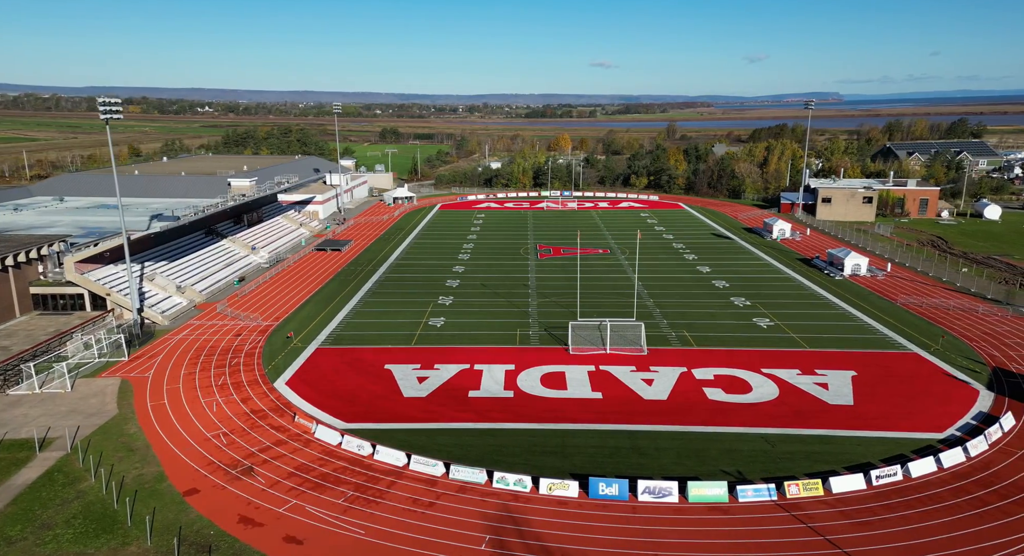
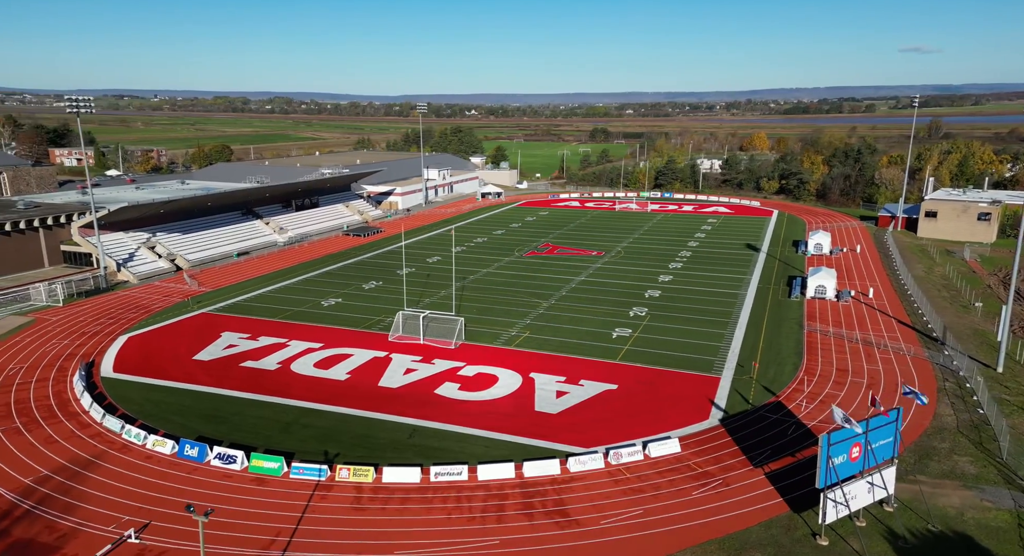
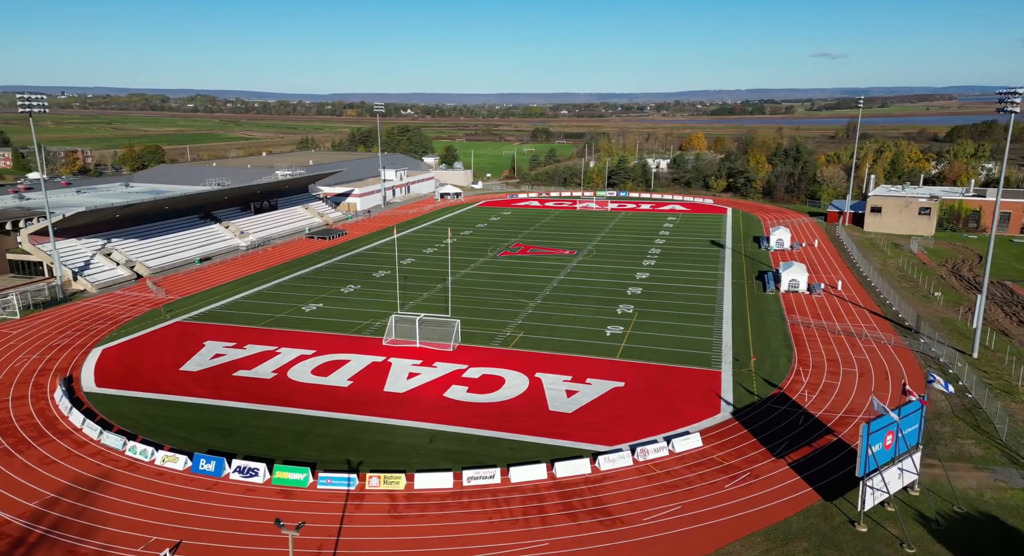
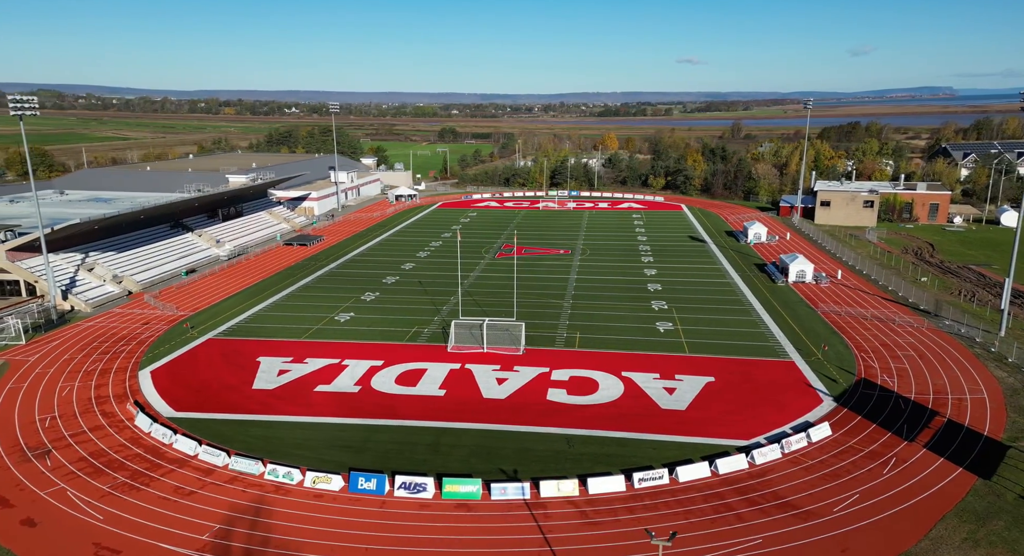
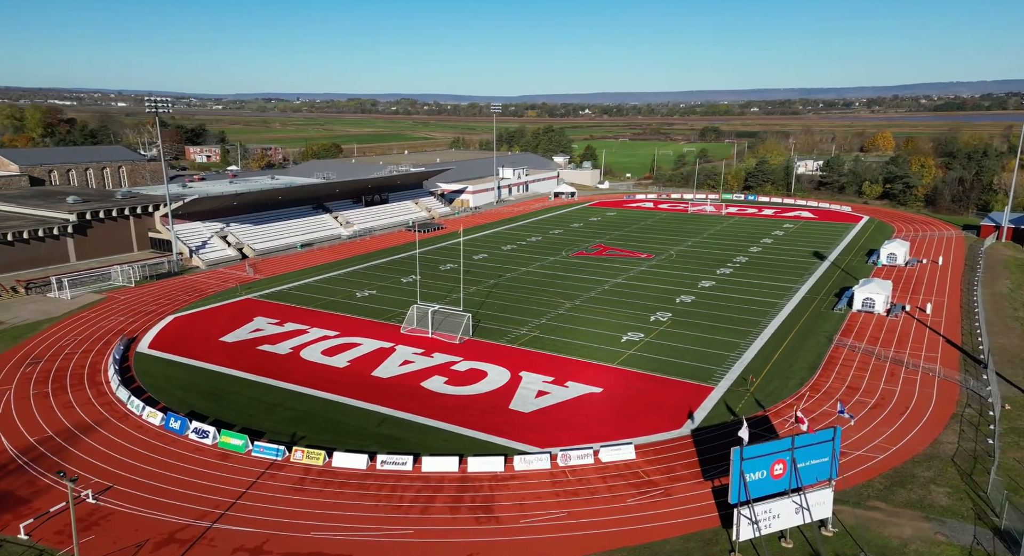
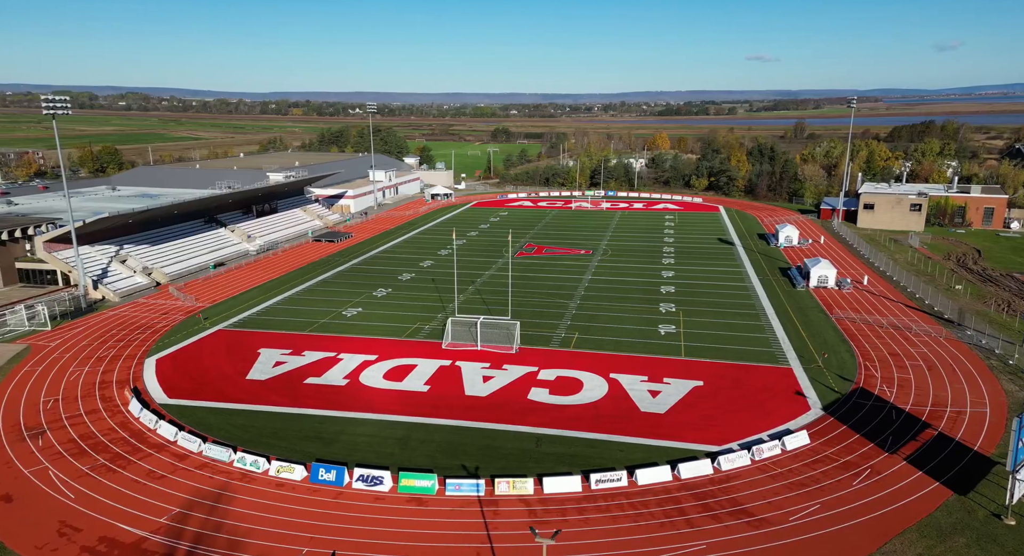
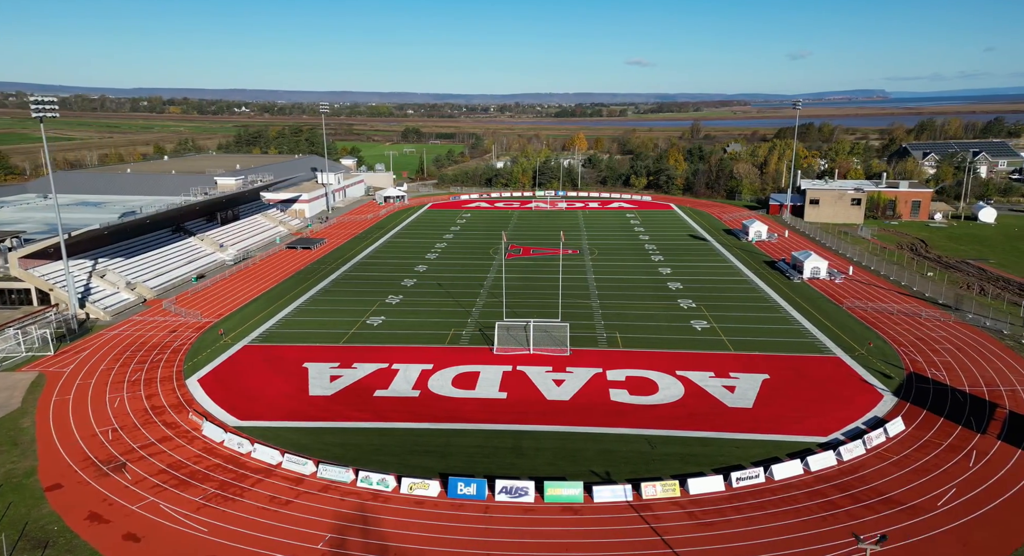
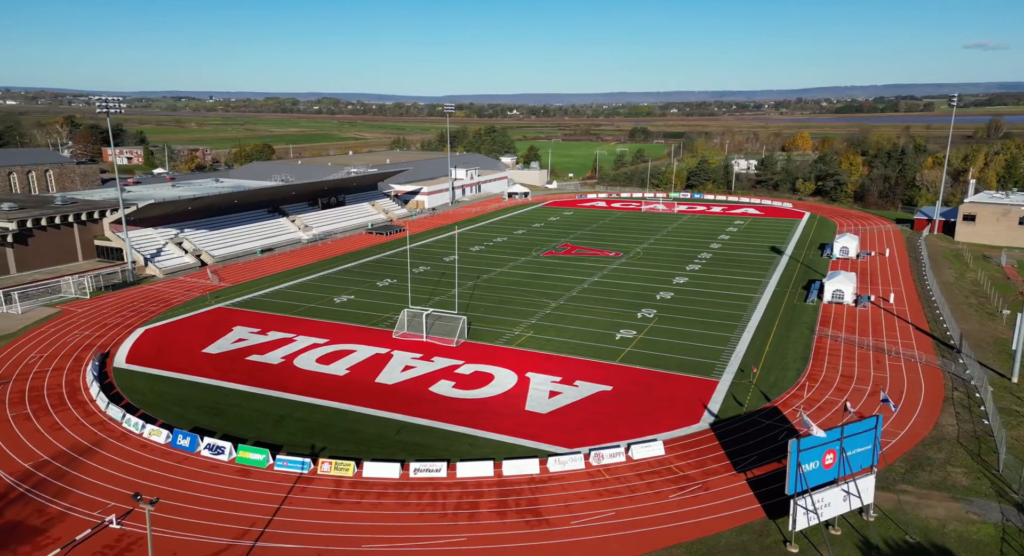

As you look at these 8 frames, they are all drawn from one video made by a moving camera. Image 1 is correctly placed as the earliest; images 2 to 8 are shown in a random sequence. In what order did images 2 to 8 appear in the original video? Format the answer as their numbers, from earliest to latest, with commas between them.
7, 4, 6, 3, 2, 8, 5
